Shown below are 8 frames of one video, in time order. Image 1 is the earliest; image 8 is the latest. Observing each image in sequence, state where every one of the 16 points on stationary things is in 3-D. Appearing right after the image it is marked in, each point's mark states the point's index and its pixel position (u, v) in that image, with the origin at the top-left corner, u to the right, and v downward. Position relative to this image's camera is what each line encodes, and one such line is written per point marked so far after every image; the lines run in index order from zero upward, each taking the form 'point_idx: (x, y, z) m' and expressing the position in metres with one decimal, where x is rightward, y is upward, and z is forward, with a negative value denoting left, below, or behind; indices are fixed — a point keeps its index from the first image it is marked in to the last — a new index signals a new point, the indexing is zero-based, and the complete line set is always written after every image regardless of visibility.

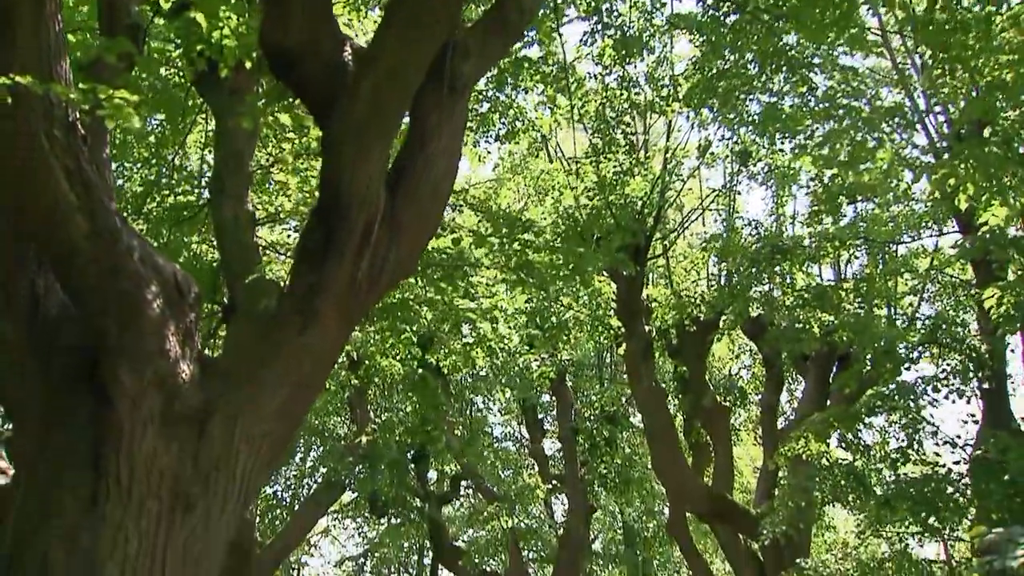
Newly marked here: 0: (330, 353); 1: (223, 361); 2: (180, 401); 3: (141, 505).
0: (-1.0, -0.4, +5.5) m
1: (-1.6, -0.4, +5.4) m
2: (-1.7, -0.6, +5.1) m
3: (-1.8, -1.1, +4.8) m
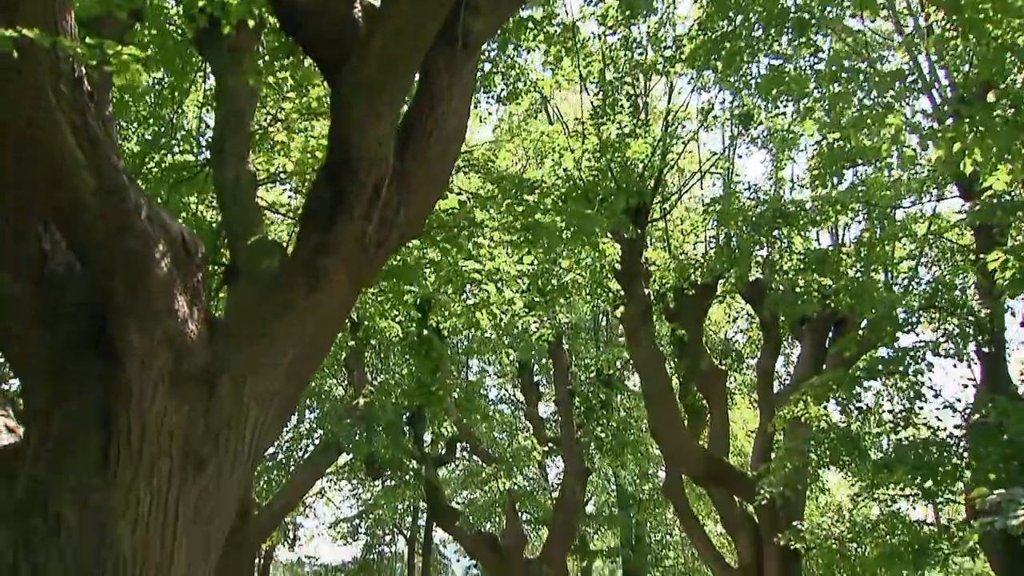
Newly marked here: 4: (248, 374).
0: (-1.0, -0.1, +5.5) m
1: (-1.6, -0.2, +5.4) m
2: (-1.7, -0.4, +5.1) m
3: (-1.8, -0.9, +4.8) m
4: (-1.4, -0.5, +5.2) m
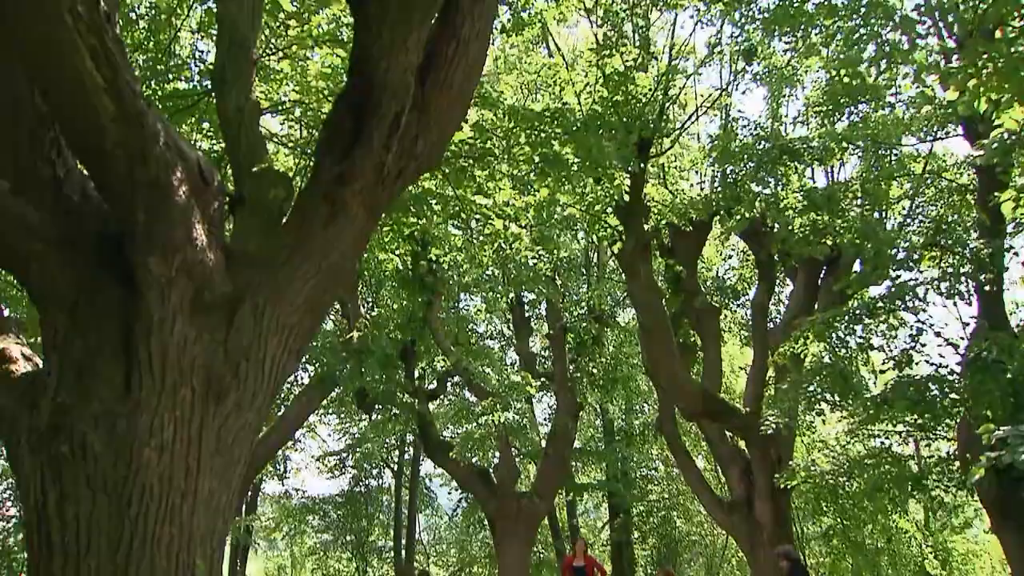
0: (-0.9, +0.2, +5.4) m
1: (-1.5, +0.2, +5.3) m
2: (-1.6, 0.0, +5.0) m
3: (-1.7, -0.5, +4.8) m
4: (-1.3, -0.1, +5.2) m
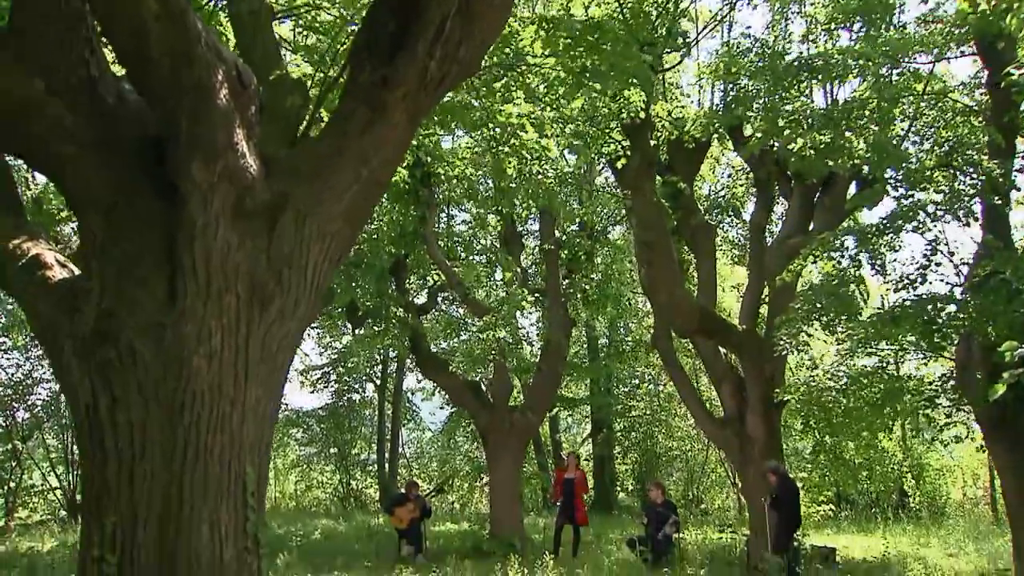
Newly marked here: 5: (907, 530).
0: (-0.6, +0.7, +5.3) m
1: (-1.2, +0.7, +5.2) m
2: (-1.3, +0.5, +4.9) m
3: (-1.4, -0.1, +4.7) m
4: (-1.1, +0.4, +5.1) m
5: (+6.8, -4.2, +16.7) m
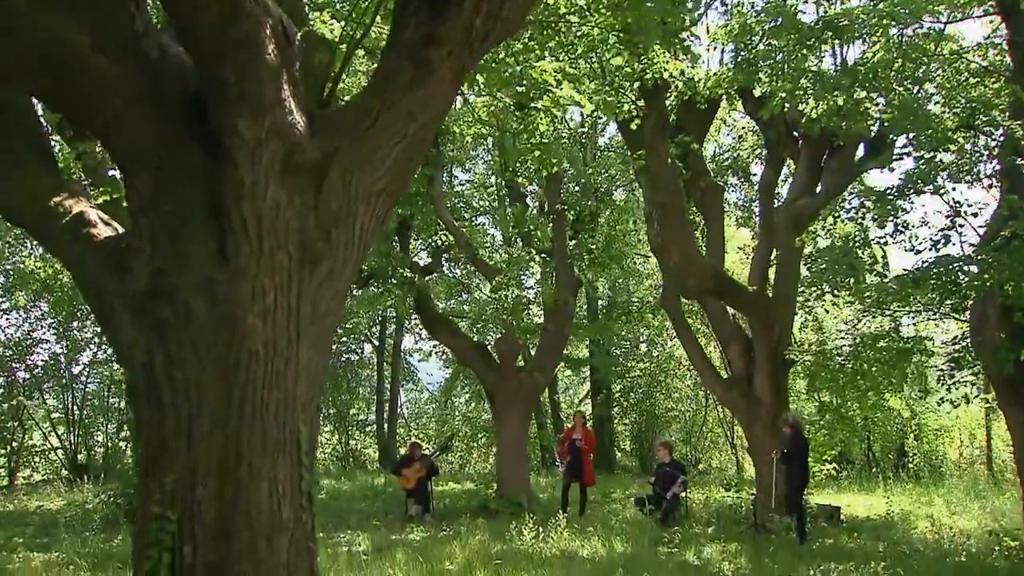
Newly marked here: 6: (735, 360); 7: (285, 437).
0: (-0.4, +1.0, +5.3) m
1: (-1.0, +0.9, +5.1) m
2: (-1.1, +0.7, +4.9) m
3: (-1.2, +0.1, +4.7) m
4: (-0.8, +0.6, +5.0) m
5: (+6.9, -3.5, +17.0) m
6: (+3.3, -1.1, +14.5) m
7: (-1.1, -0.7, +4.6) m
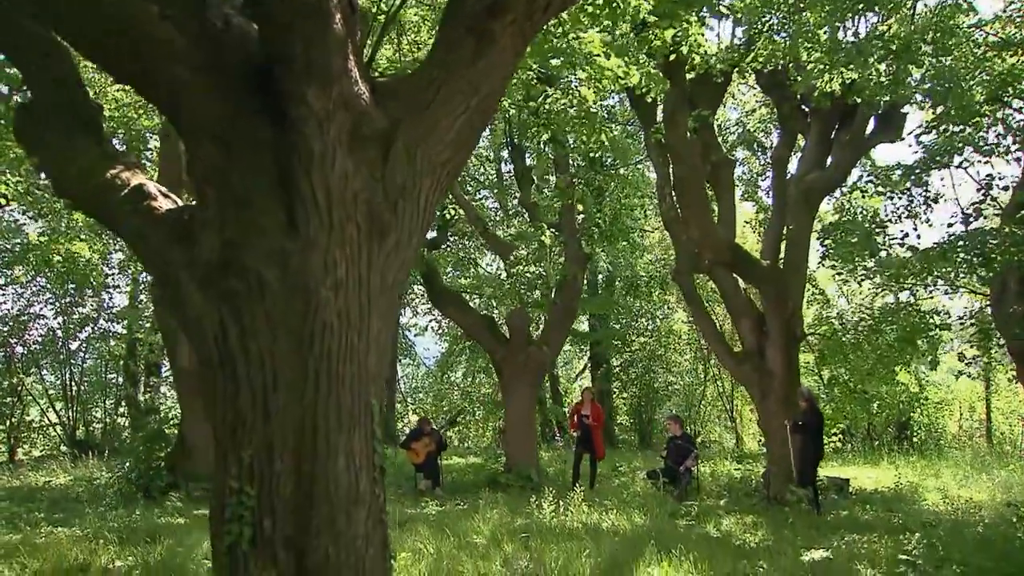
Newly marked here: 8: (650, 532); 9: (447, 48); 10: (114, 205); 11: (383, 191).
0: (-0.1, +1.1, +5.2) m
1: (-0.6, +1.1, +5.1) m
2: (-0.7, +0.8, +4.8) m
3: (-0.8, +0.3, +4.6) m
4: (-0.5, +0.8, +5.0) m
5: (+7.0, -3.1, +17.1) m
6: (+3.5, -0.7, +14.6) m
7: (-0.7, -0.6, +4.5) m
8: (+1.5, -2.6, +10.5) m
9: (-0.3, +1.3, +5.1) m
10: (-2.0, +0.4, +5.0) m
11: (-0.6, +0.5, +4.8) m
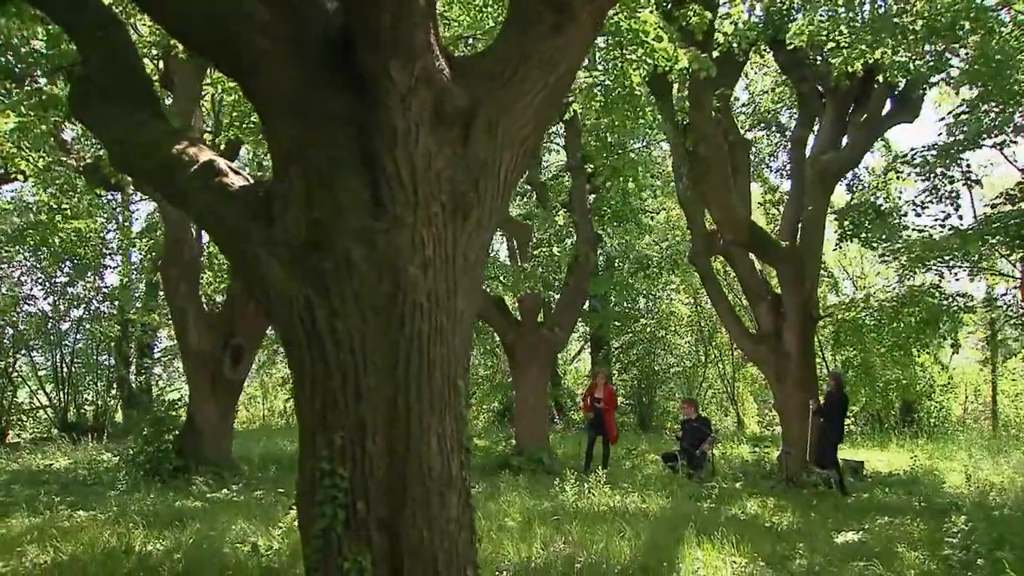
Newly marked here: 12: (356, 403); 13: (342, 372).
0: (+0.4, +1.2, +5.0) m
1: (-0.2, +1.2, +4.9) m
2: (-0.3, +0.9, +4.6) m
3: (-0.4, +0.4, +4.5) m
4: (0.0, +0.9, +4.8) m
5: (+7.2, -2.8, +17.2) m
6: (+3.8, -0.4, +14.5) m
7: (-0.3, -0.5, +4.4) m
8: (+1.8, -2.4, +10.4) m
9: (+0.1, +1.4, +4.9) m
10: (-1.6, +0.5, +4.8) m
11: (-0.2, +0.6, +4.7) m
12: (-0.7, -0.5, +4.2) m
13: (-0.8, -0.4, +4.3) m
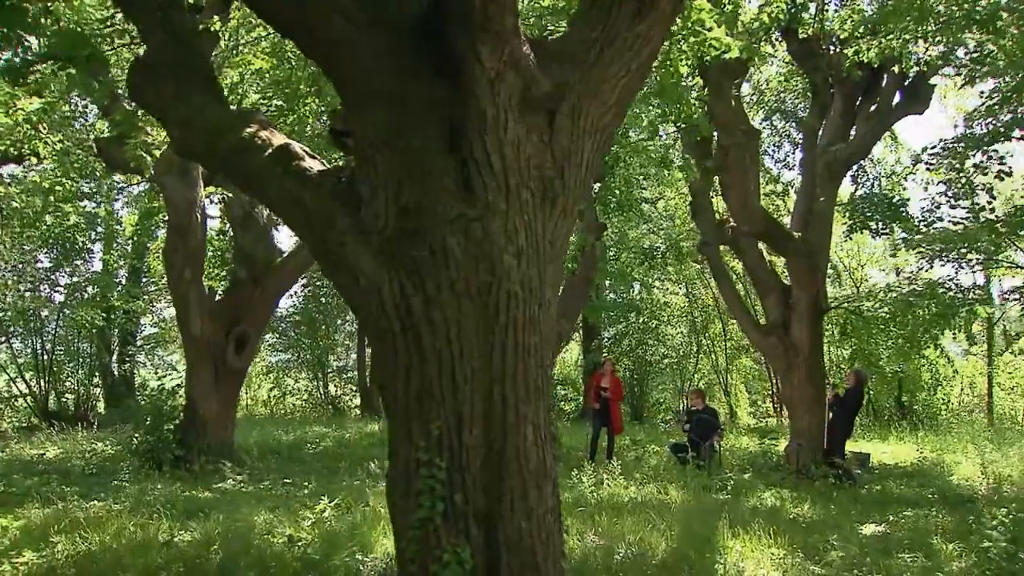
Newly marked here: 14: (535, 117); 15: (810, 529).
0: (+0.8, +1.3, +4.9) m
1: (+0.2, +1.3, +4.7) m
2: (+0.1, +1.0, +4.4) m
3: (0.0, +0.5, +4.3) m
4: (+0.4, +0.9, +4.6) m
5: (+7.2, -2.6, +17.2) m
6: (+3.9, -0.3, +14.4) m
7: (+0.1, -0.4, +4.2) m
8: (+2.0, -2.3, +10.3) m
9: (+0.5, +1.4, +4.7) m
10: (-1.2, +0.6, +4.6) m
11: (+0.2, +0.7, +4.5) m
12: (-0.3, -0.4, +4.1) m
13: (-0.3, -0.3, +4.1) m
14: (+0.1, +0.8, +4.5) m
15: (+2.8, -2.3, +9.3) m
